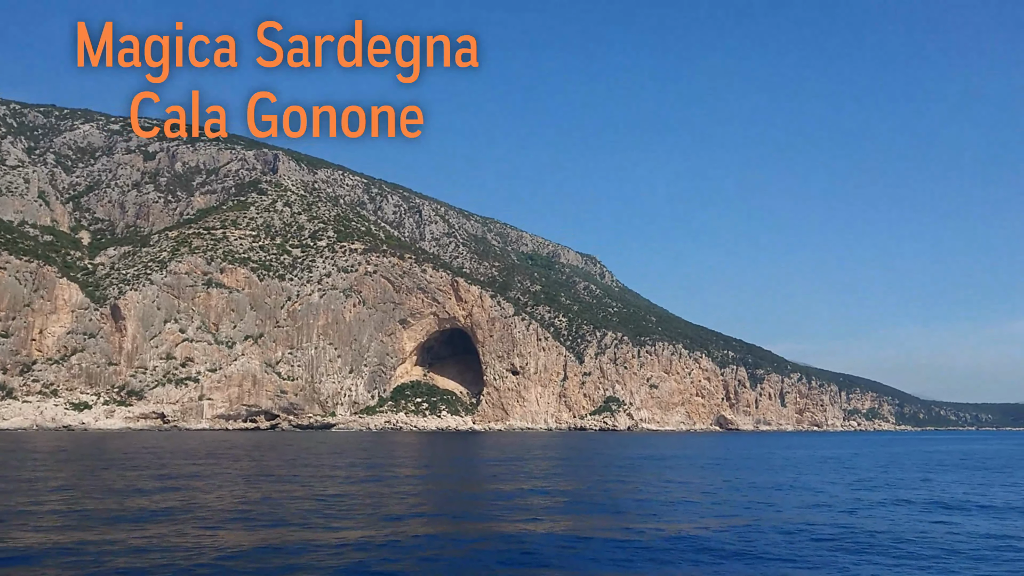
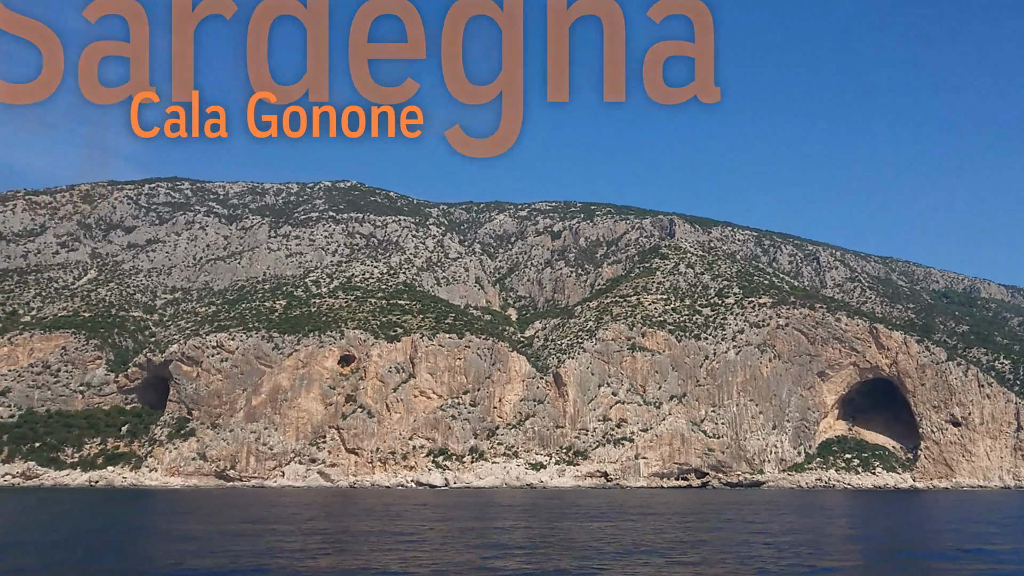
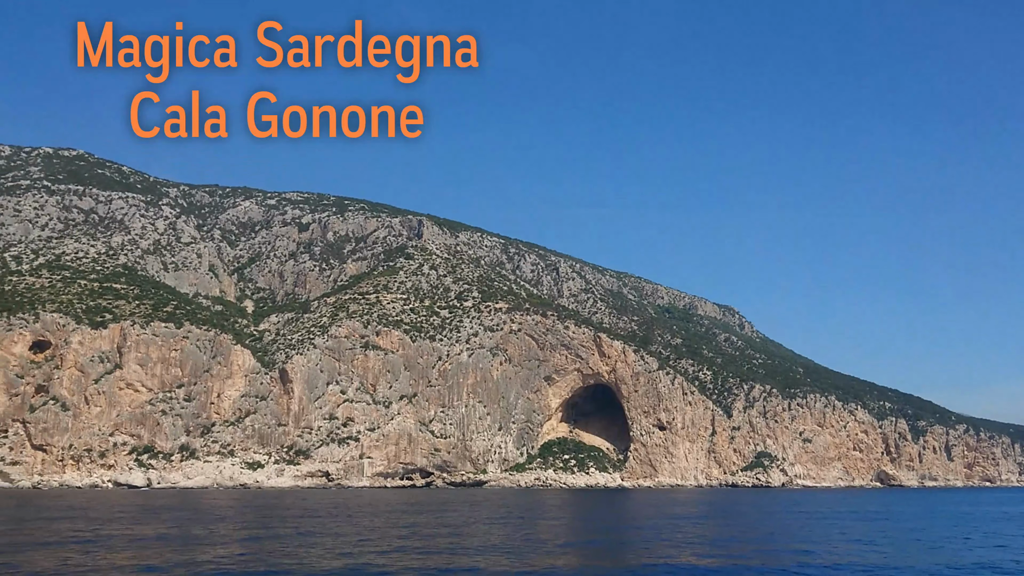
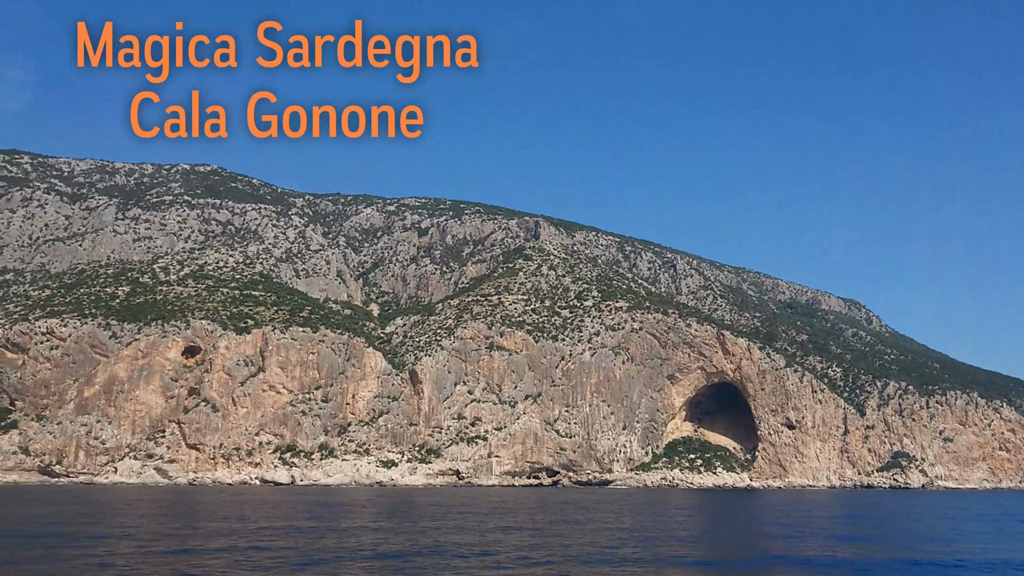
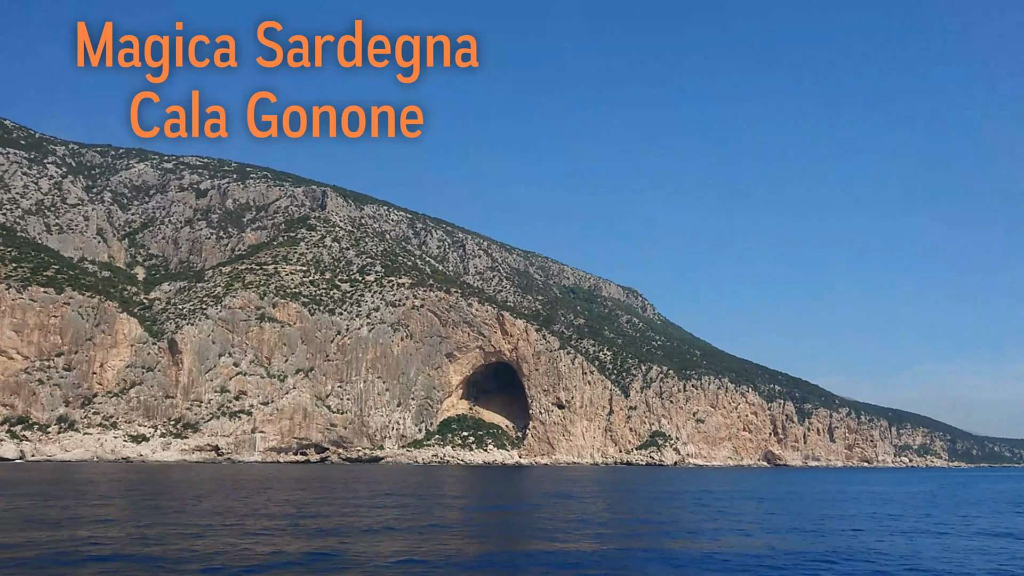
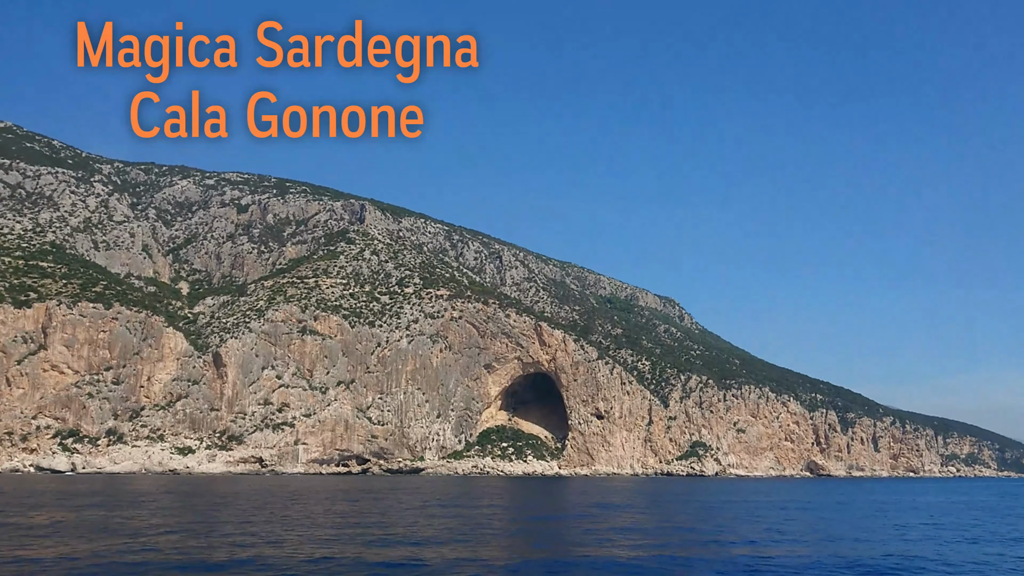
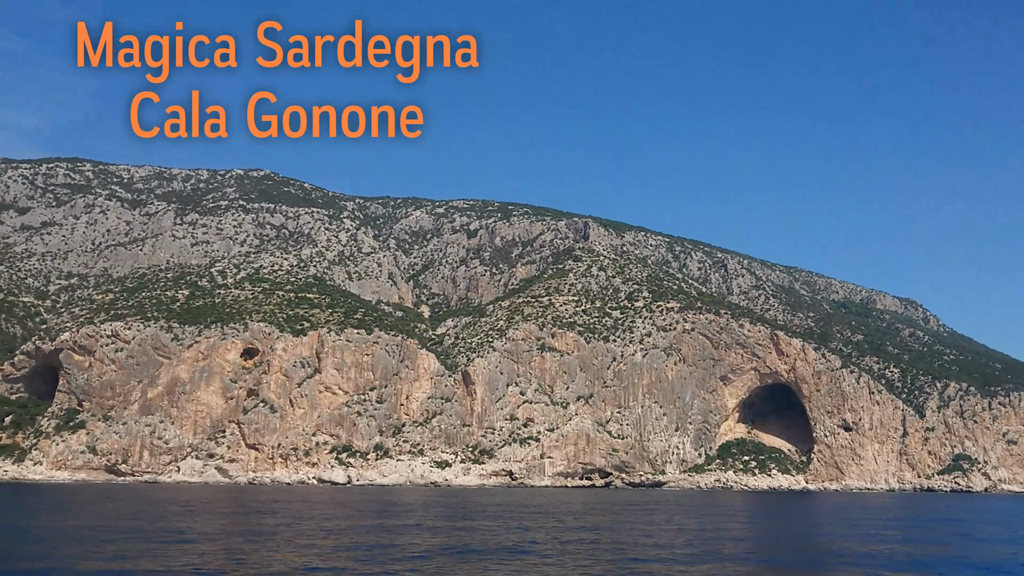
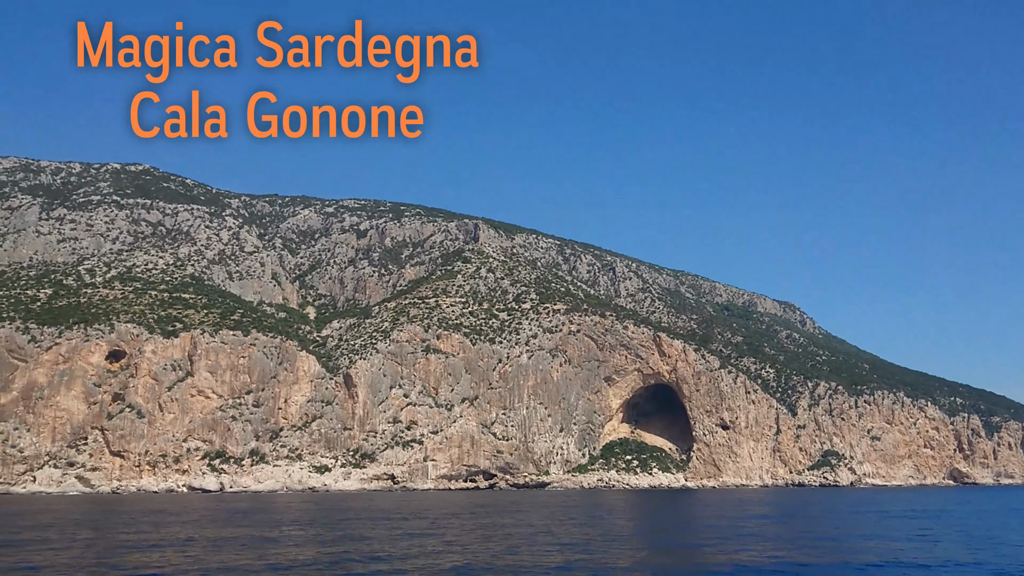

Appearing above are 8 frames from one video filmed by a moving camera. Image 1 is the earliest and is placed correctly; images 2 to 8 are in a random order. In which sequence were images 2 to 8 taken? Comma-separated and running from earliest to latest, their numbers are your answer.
5, 6, 3, 8, 4, 7, 2
